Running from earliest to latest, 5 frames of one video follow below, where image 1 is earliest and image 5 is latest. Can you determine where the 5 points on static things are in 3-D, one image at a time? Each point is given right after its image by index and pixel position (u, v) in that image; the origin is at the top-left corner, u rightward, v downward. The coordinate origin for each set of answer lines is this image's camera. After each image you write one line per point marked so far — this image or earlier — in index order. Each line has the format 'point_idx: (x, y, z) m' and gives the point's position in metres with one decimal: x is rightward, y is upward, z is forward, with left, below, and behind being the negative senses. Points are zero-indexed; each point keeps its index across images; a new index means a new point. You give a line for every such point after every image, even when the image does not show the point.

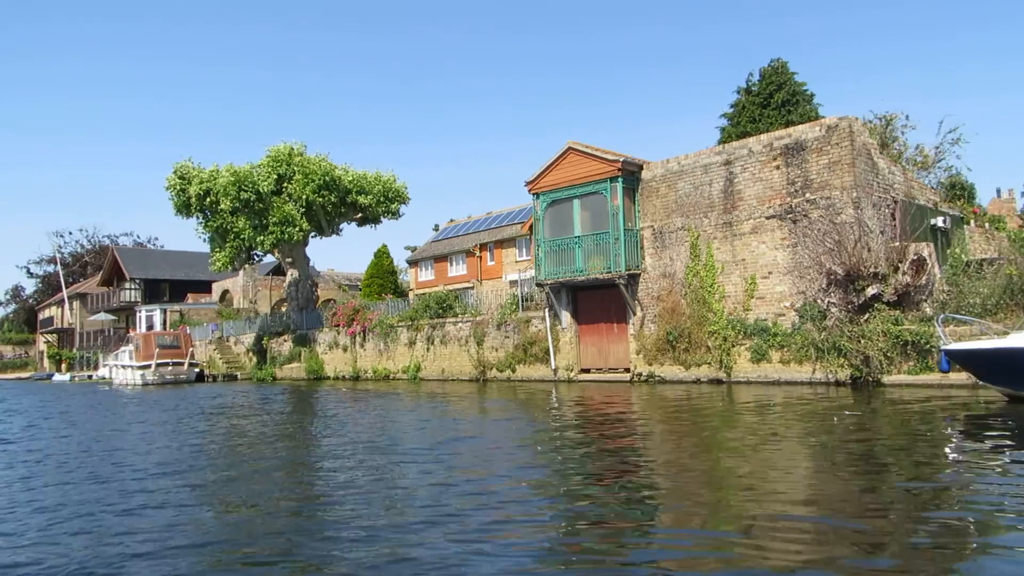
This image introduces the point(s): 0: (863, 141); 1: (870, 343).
0: (+9.0, +3.8, +20.0) m
1: (+8.6, -1.3, +18.6) m
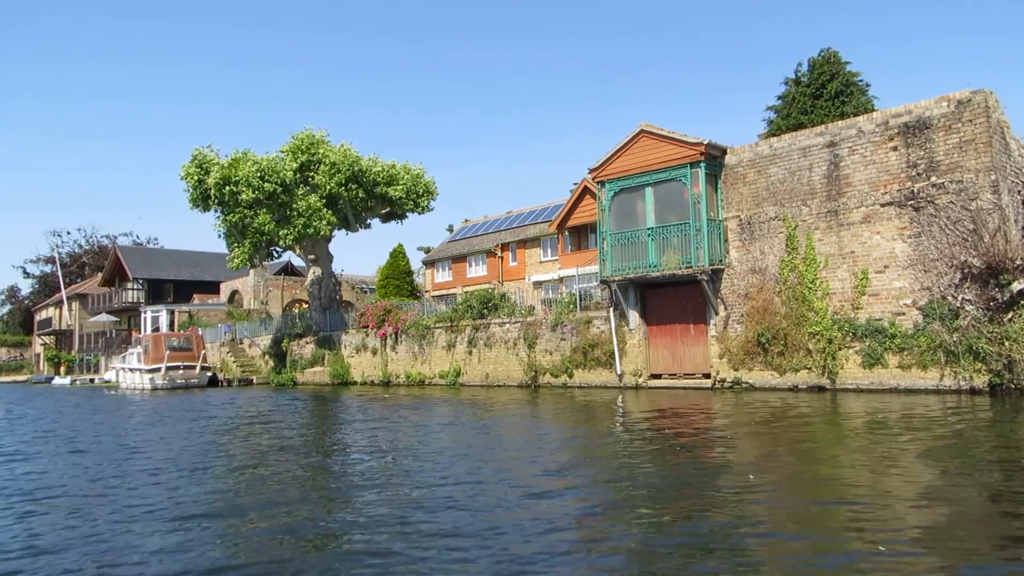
0: (+11.1, +3.9, +17.7) m
1: (+10.6, -1.2, +16.3) m
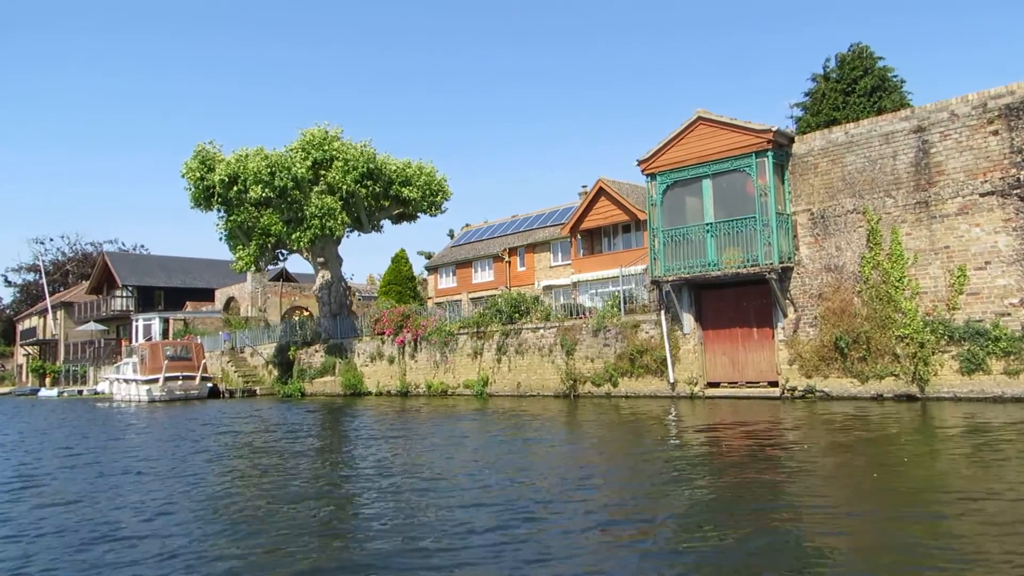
0: (+12.5, +4.0, +16.0) m
1: (+12.1, -1.1, +14.6) m
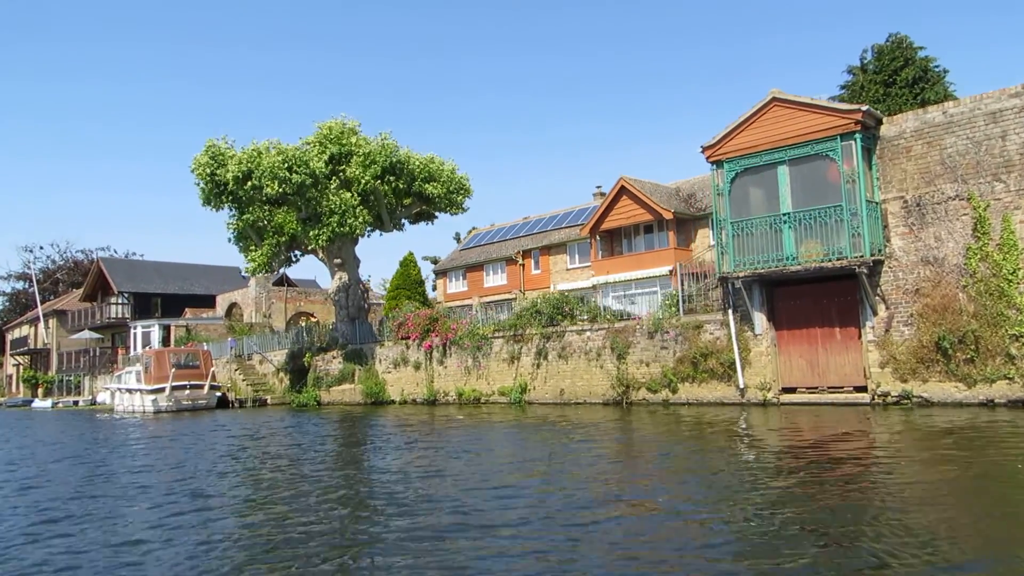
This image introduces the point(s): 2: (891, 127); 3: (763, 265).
0: (+14.0, +4.1, +14.4) m
1: (+13.6, -0.9, +12.9) m
2: (+9.0, +3.9, +18.4) m
3: (+6.4, +0.6, +19.9) m
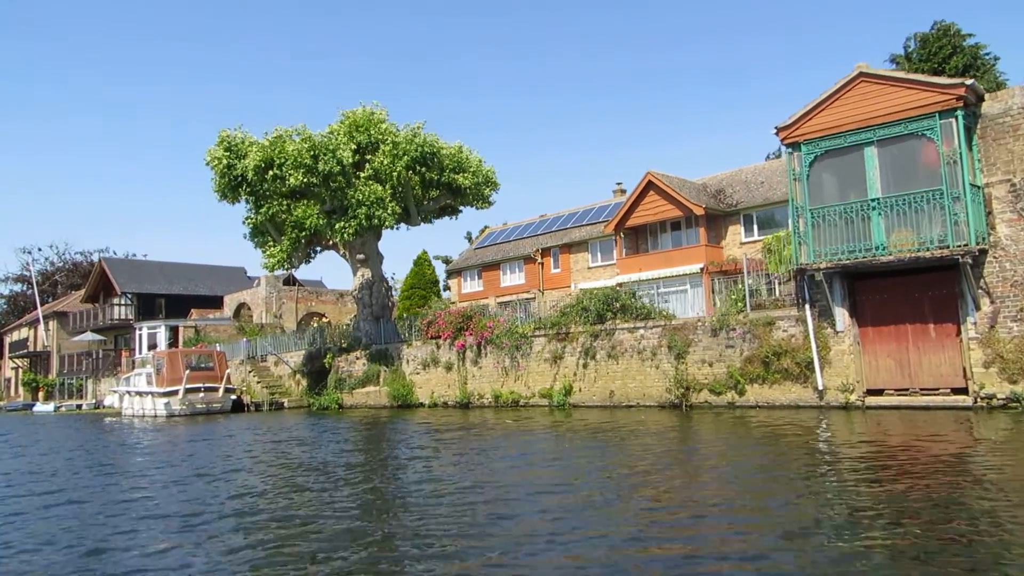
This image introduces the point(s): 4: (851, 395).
0: (+15.5, +4.3, +12.8) m
1: (+15.1, -0.8, +11.2) m
2: (+10.5, +4.0, +16.8) m
3: (+7.9, +0.7, +18.2) m
4: (+8.2, -2.6, +18.5) m
